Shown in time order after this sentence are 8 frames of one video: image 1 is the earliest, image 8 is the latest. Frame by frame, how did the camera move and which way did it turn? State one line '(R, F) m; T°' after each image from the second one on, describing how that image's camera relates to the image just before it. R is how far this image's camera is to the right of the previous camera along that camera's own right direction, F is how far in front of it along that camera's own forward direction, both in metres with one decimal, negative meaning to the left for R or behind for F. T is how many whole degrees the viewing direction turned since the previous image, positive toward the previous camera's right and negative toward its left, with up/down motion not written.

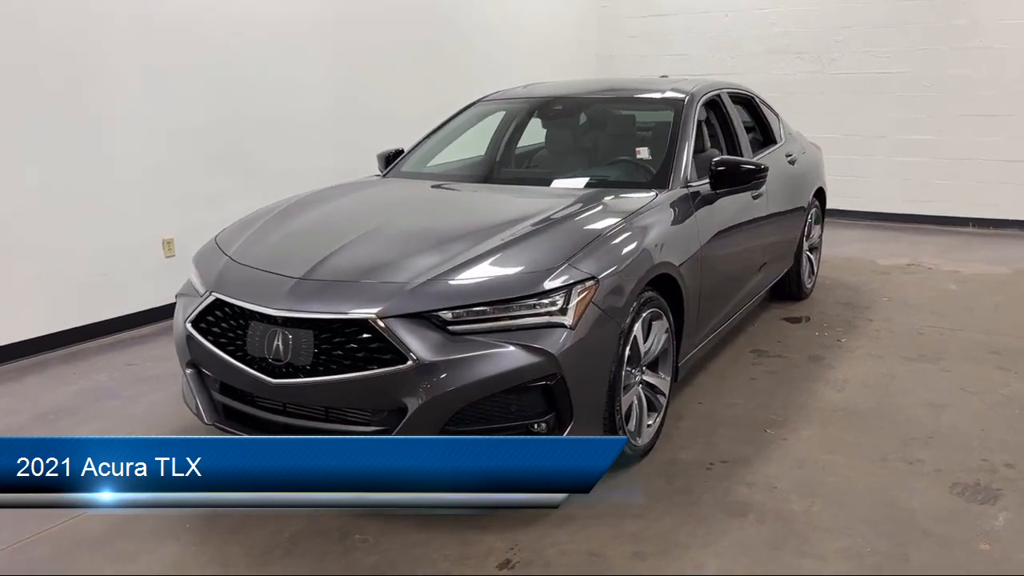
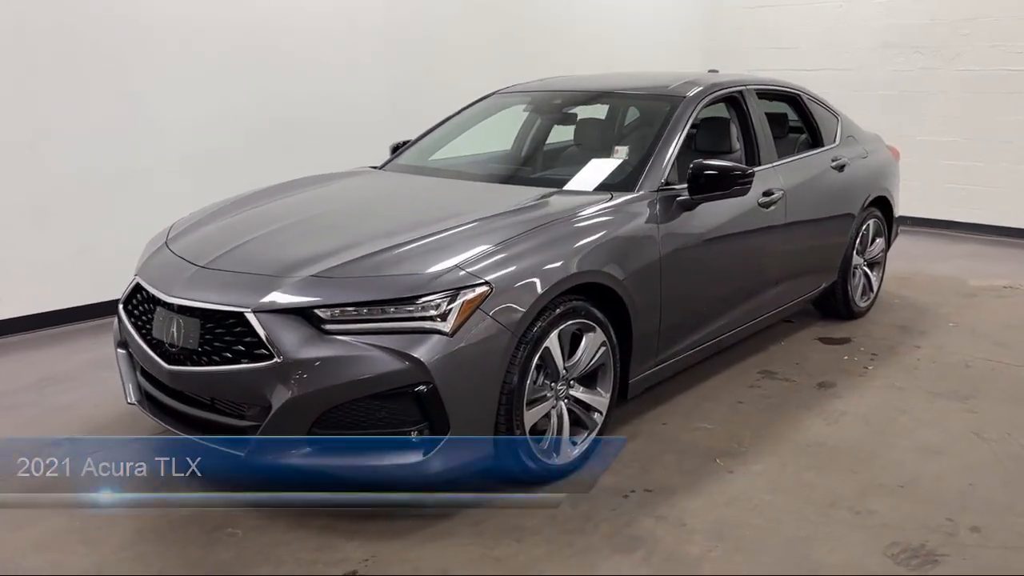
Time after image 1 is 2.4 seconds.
(+0.7, +0.2) m; -11°
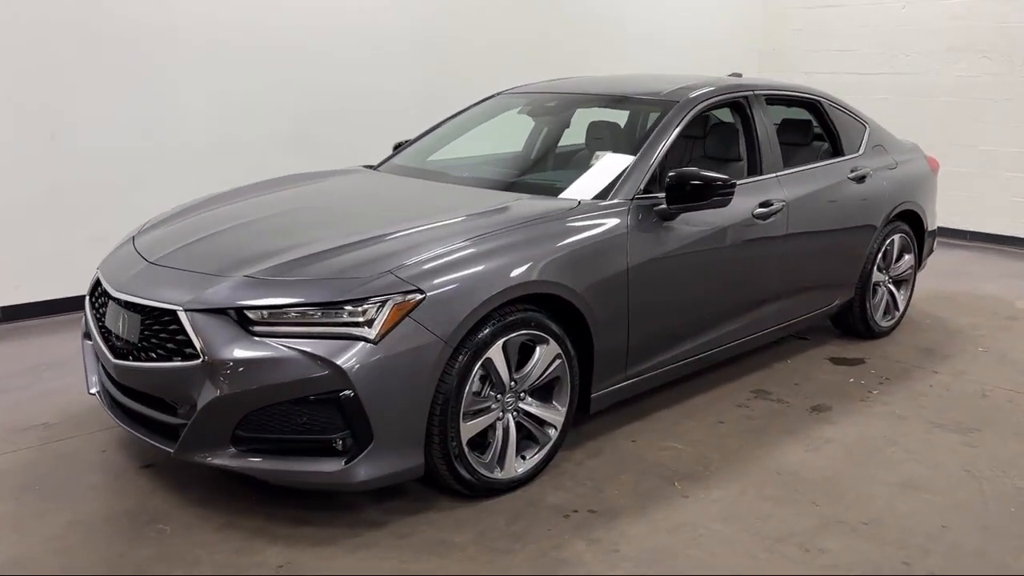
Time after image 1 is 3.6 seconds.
(+0.4, +0.1) m; -5°
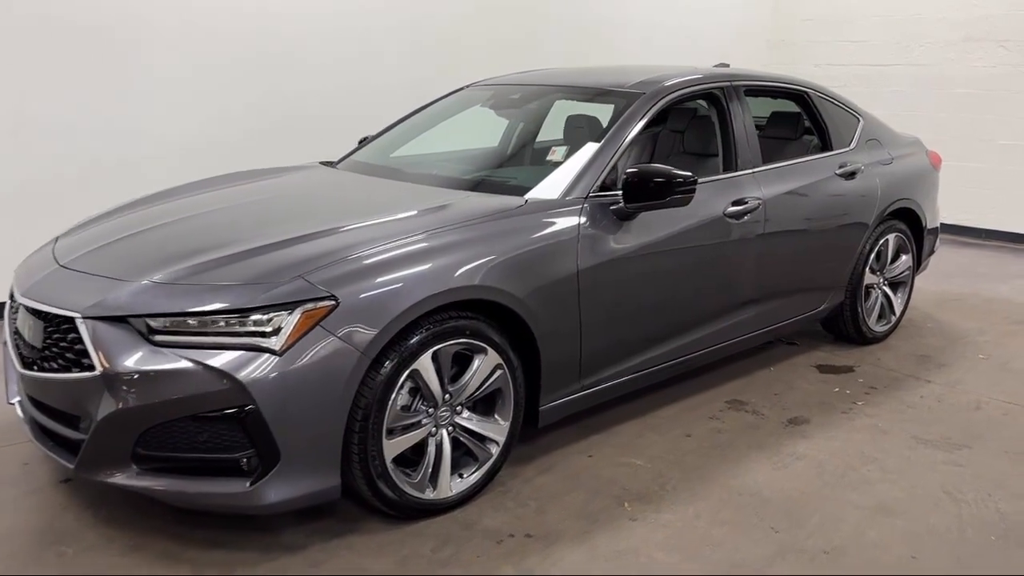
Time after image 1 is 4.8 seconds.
(+0.3, +0.2) m; -2°
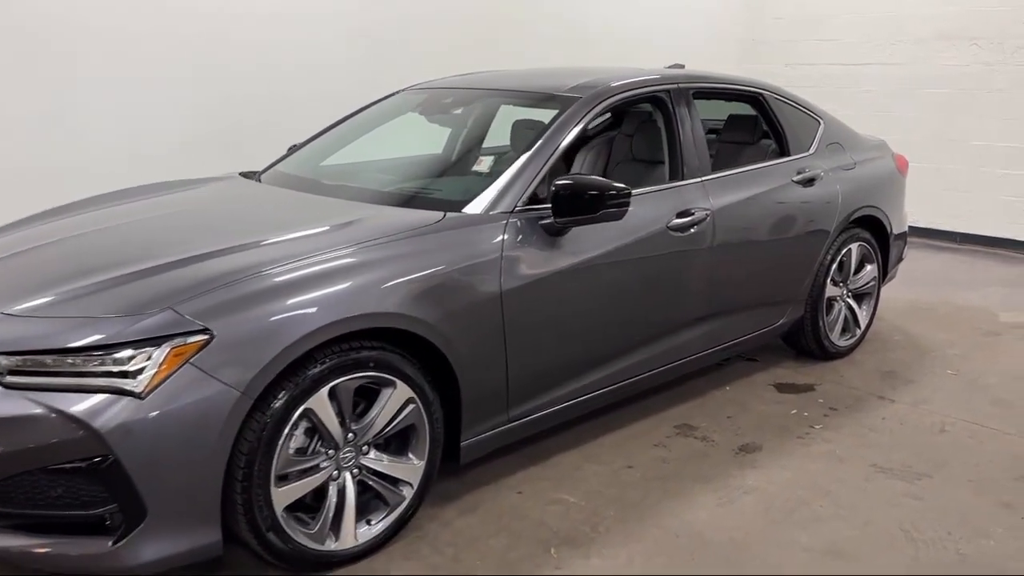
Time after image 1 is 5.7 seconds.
(+0.2, +0.2) m; +1°
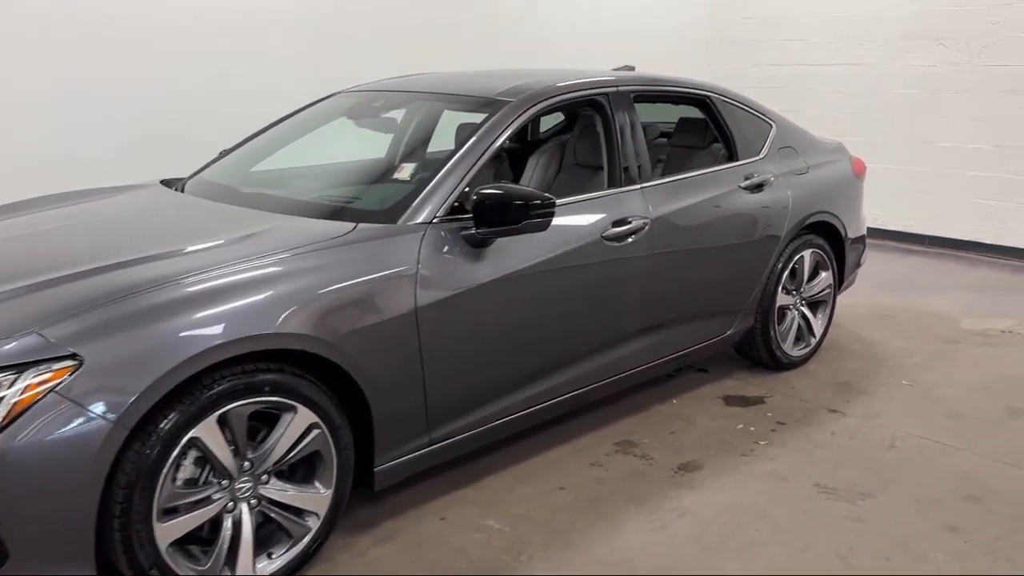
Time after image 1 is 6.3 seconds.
(+0.2, +0.1) m; +1°
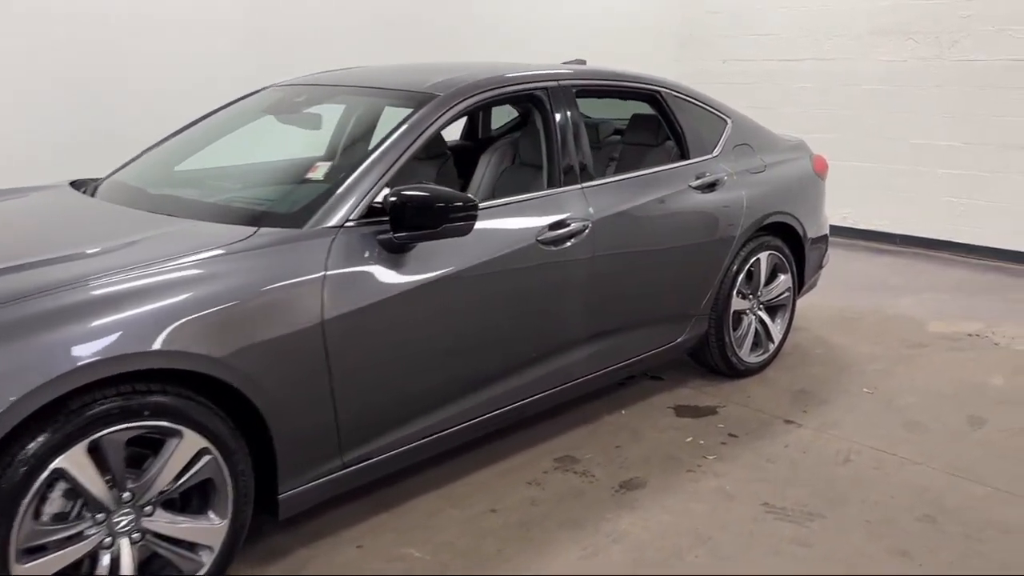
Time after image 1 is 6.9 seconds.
(+0.2, +0.2) m; +1°
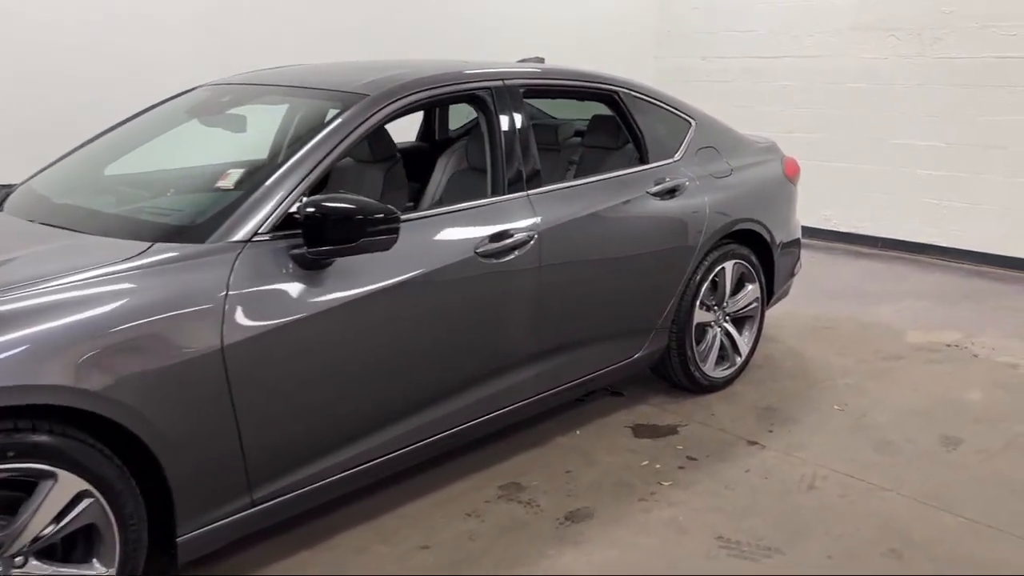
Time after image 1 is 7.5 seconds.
(+0.2, +0.2) m; +1°
